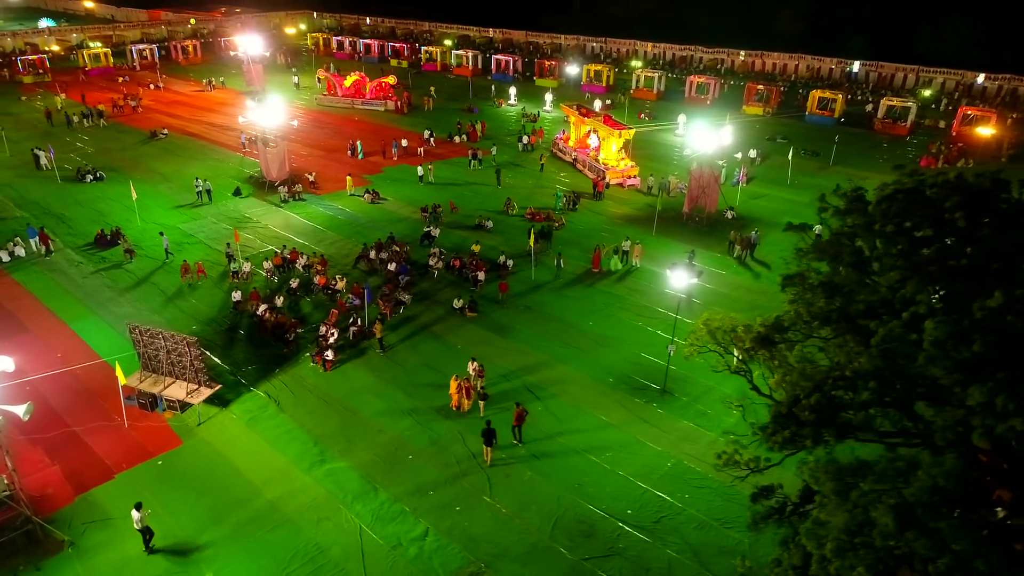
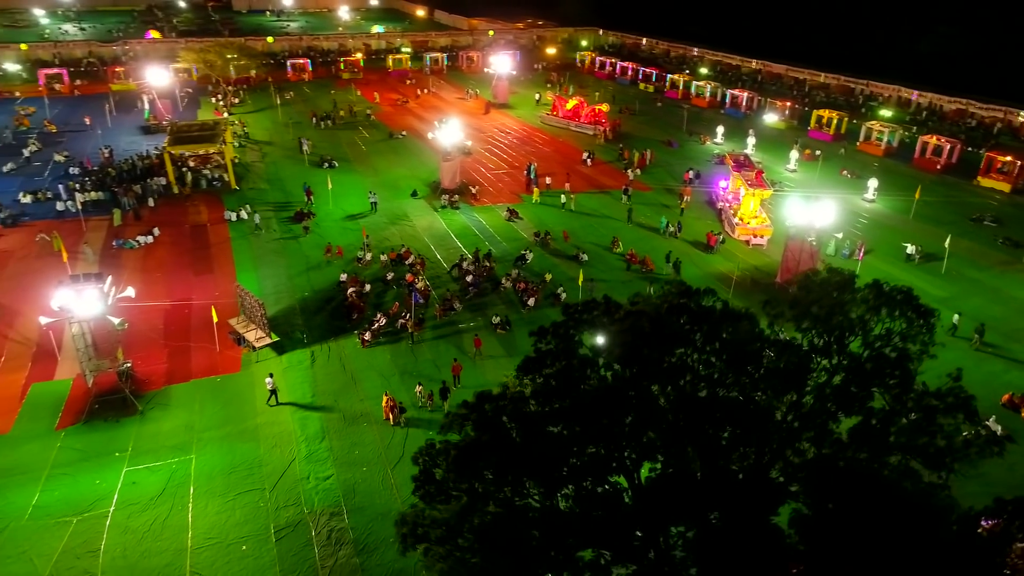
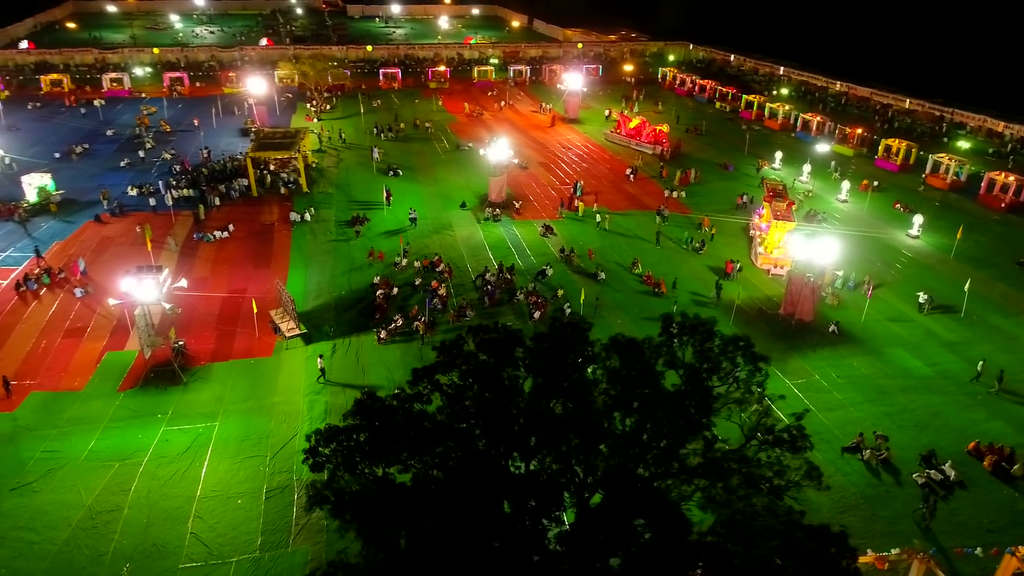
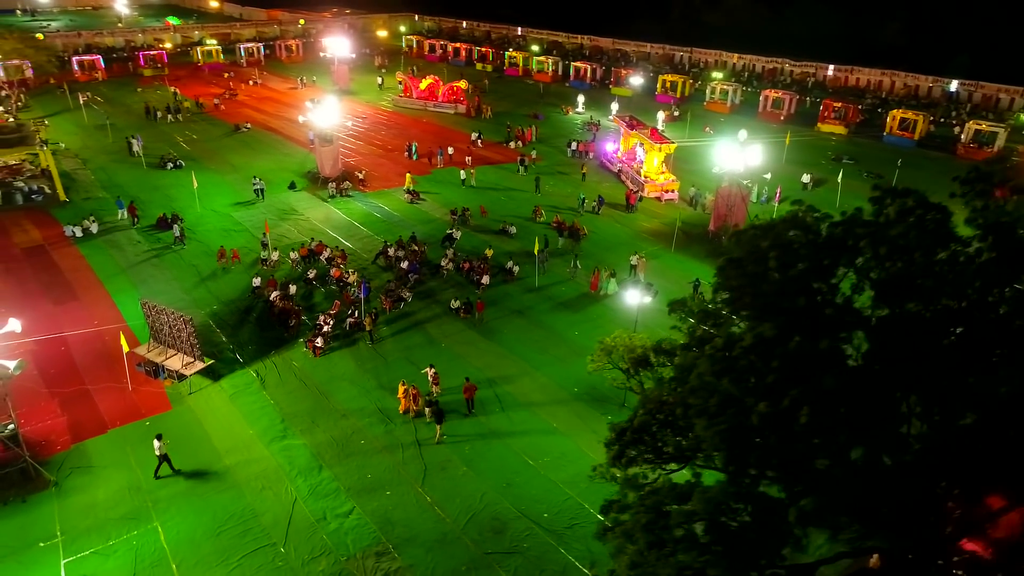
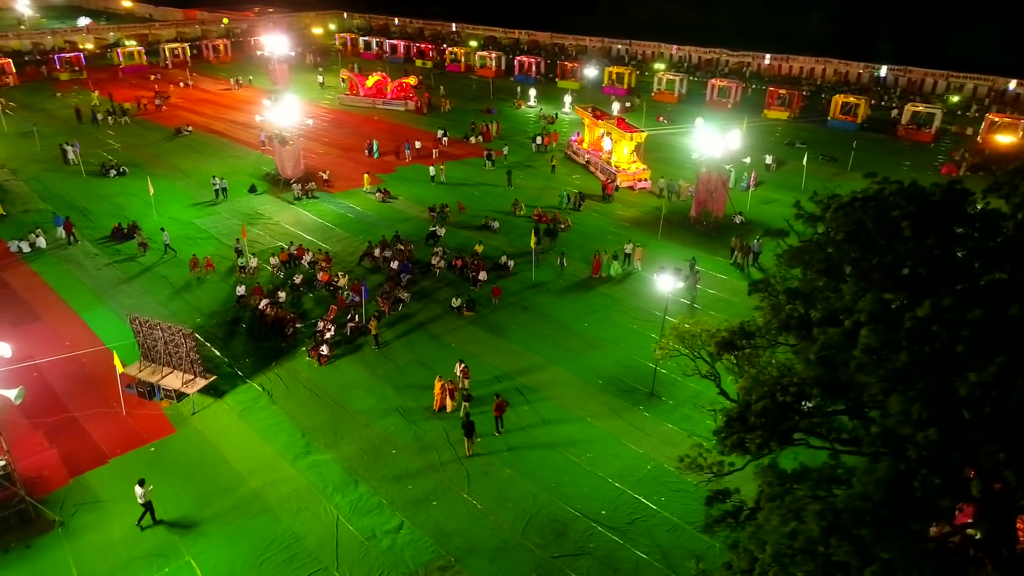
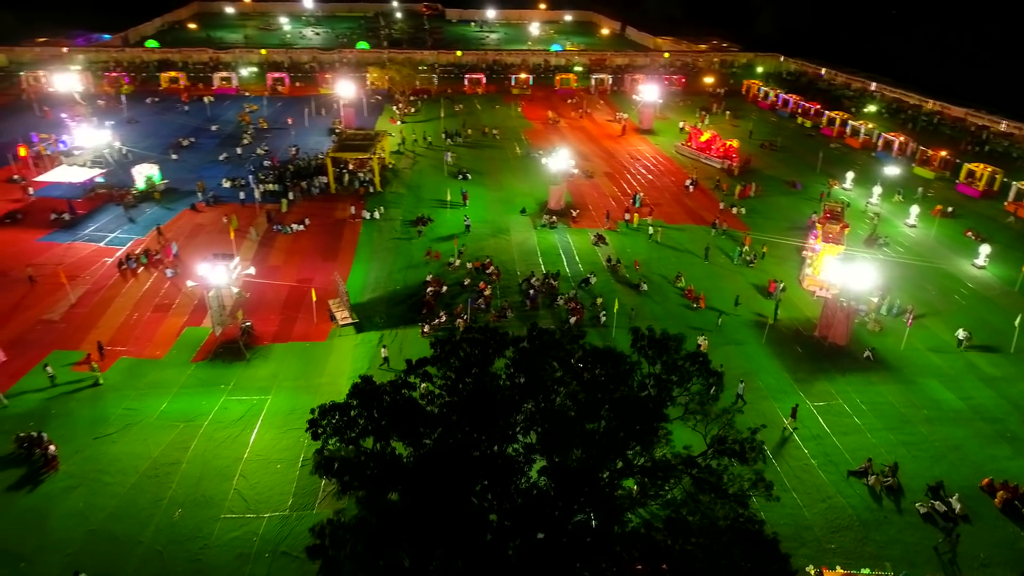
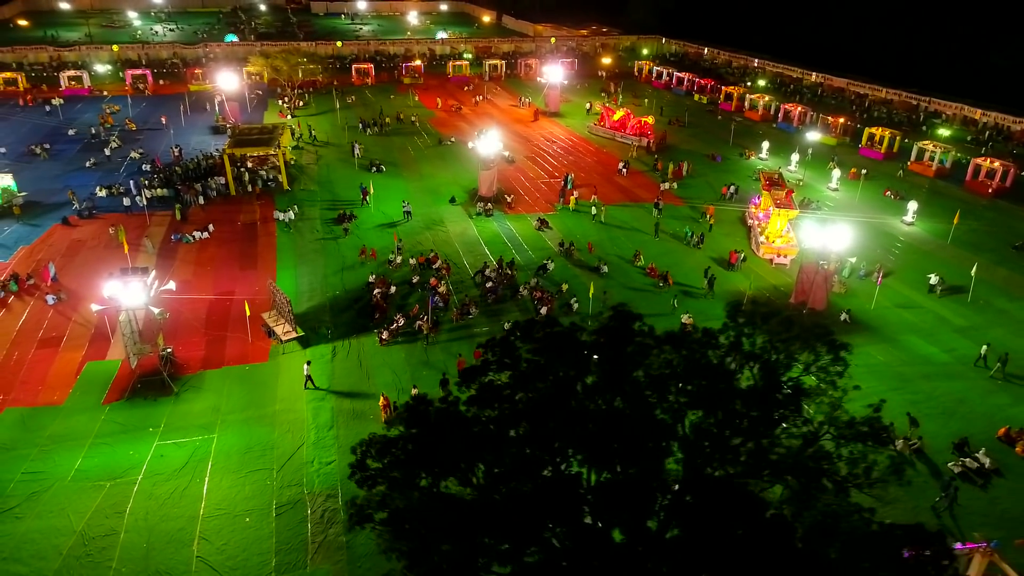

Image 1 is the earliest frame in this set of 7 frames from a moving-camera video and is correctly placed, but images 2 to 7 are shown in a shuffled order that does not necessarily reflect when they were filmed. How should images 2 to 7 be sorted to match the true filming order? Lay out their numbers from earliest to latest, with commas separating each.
5, 4, 2, 7, 3, 6
